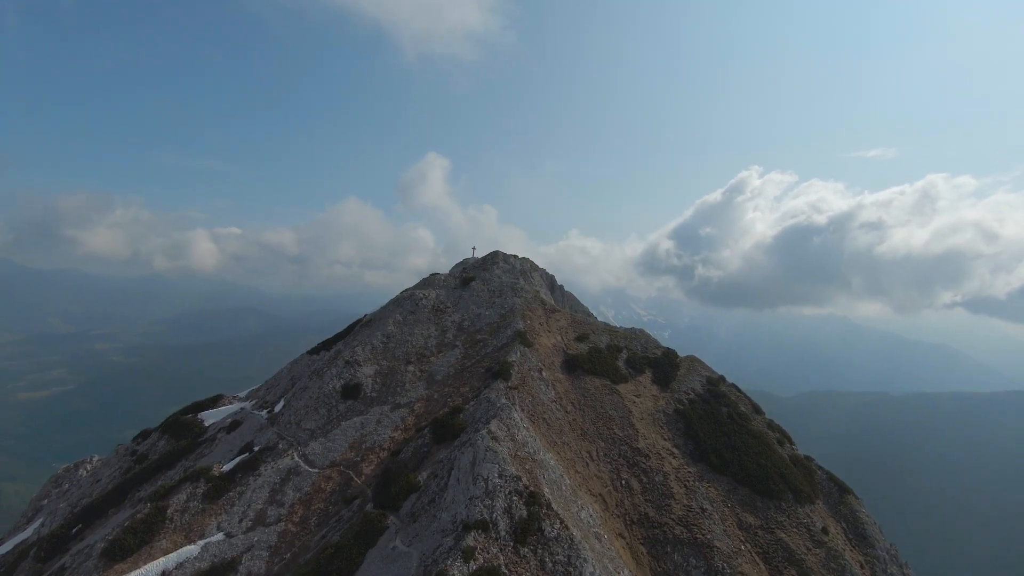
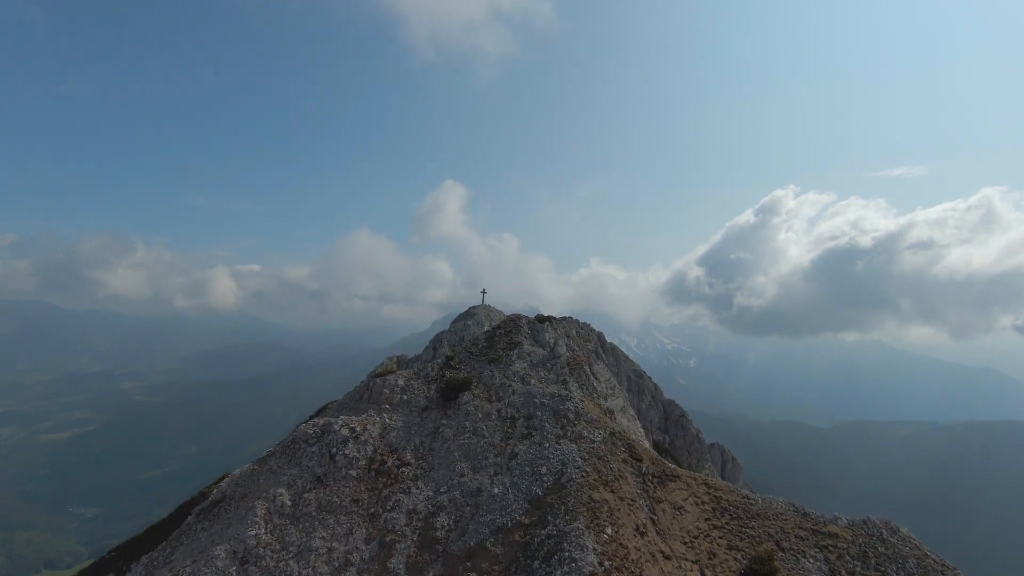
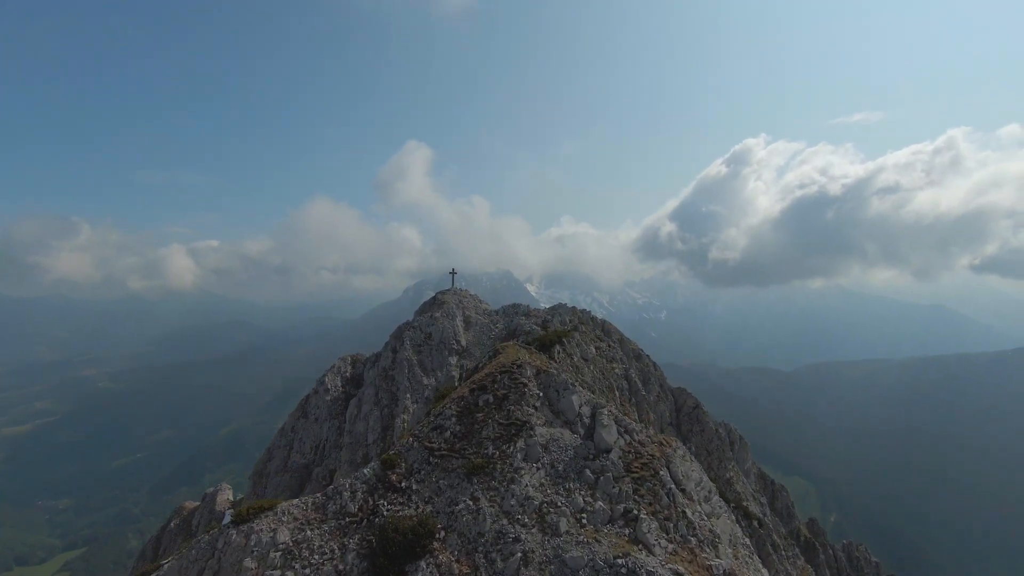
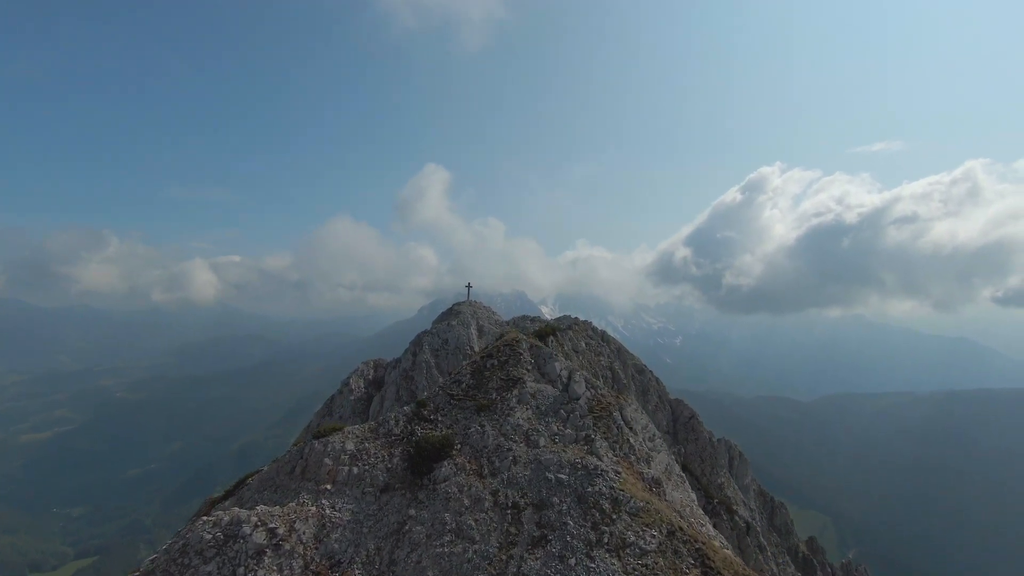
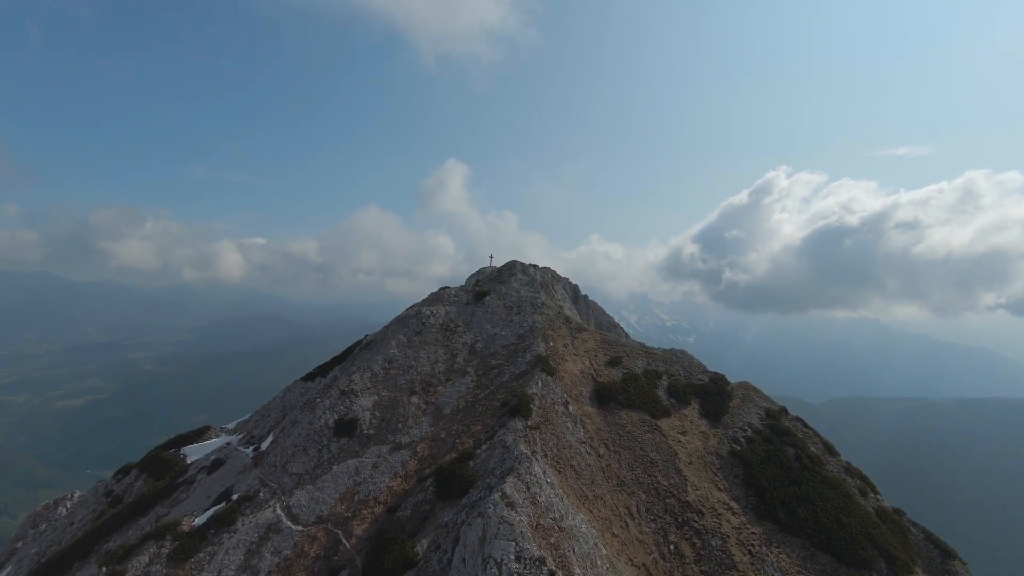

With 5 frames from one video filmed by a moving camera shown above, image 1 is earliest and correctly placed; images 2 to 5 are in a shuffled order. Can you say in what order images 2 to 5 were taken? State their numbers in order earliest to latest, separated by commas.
5, 2, 4, 3
